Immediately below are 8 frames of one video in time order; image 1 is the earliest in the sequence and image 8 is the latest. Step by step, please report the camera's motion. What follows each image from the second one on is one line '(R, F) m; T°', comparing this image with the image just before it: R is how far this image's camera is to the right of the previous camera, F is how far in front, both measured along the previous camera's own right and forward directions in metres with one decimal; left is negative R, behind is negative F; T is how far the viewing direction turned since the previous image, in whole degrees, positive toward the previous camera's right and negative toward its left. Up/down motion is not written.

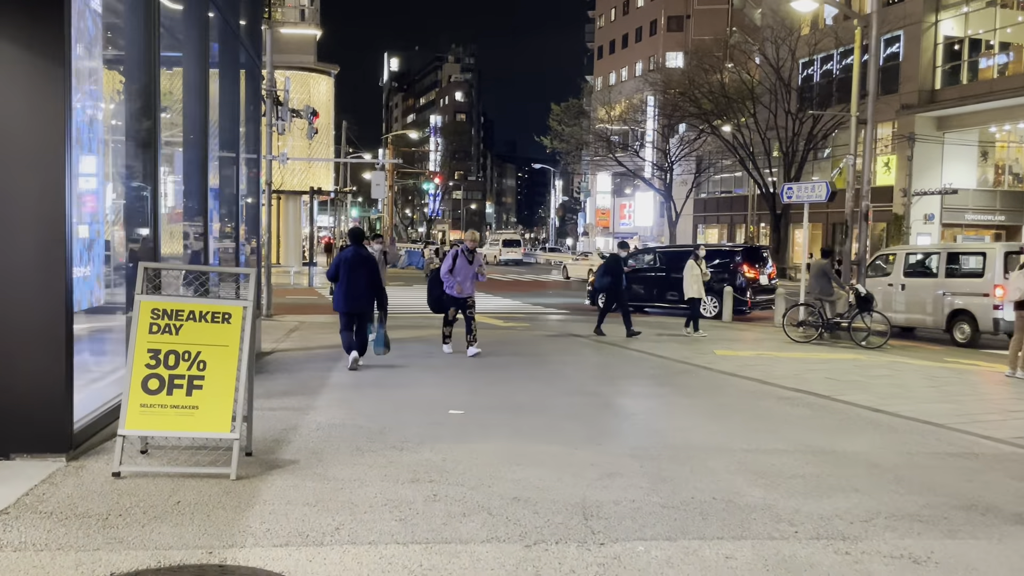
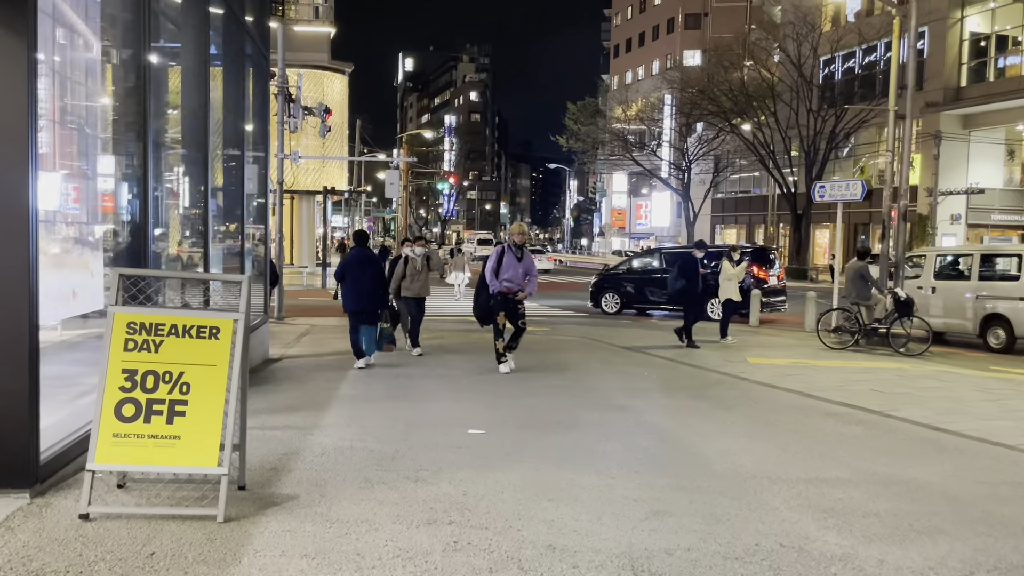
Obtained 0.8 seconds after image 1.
(-0.1, +0.6) m; -1°
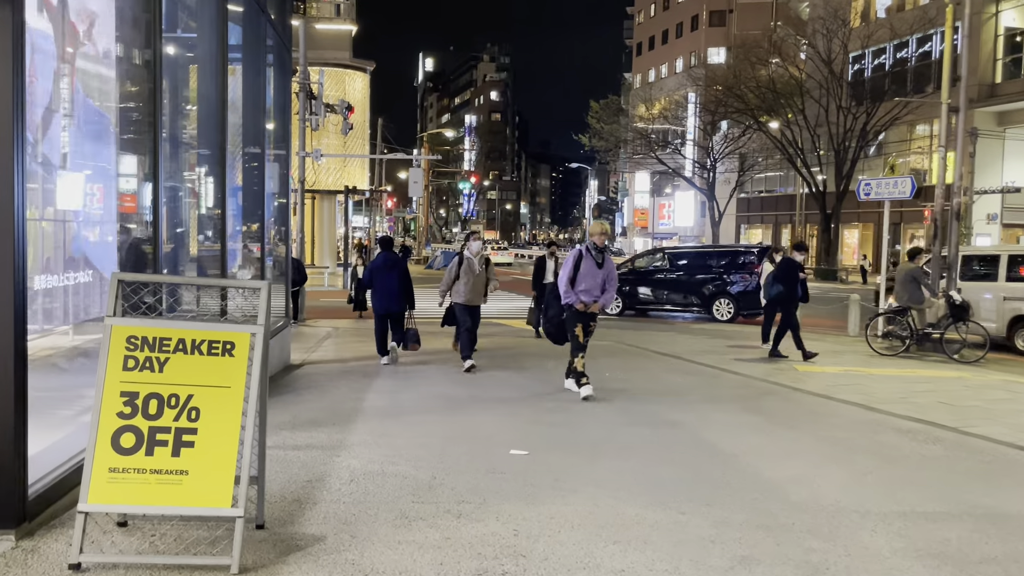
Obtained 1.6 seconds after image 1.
(-0.2, +0.6) m; -1°
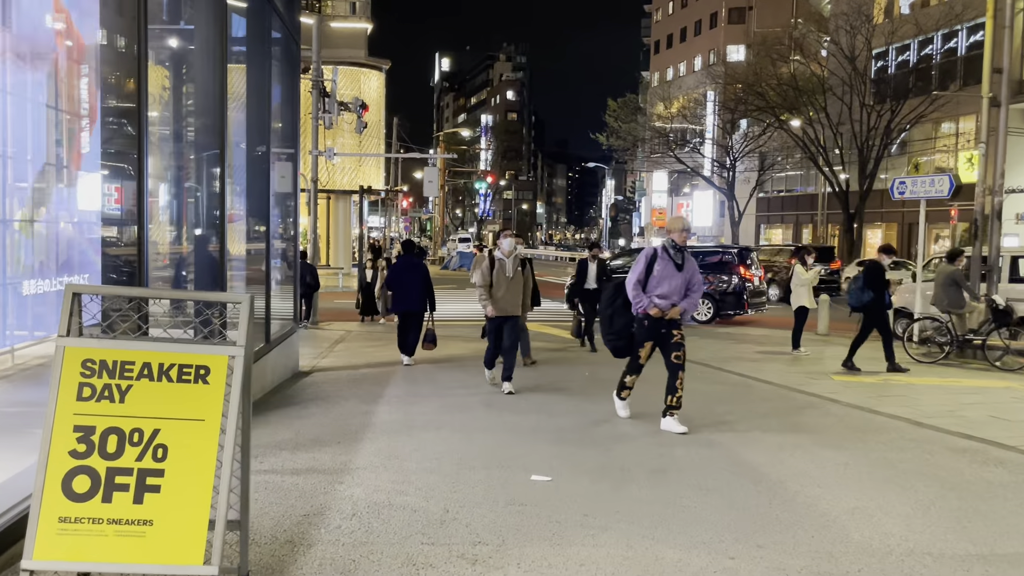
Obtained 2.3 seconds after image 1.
(0.0, +0.5) m; -1°
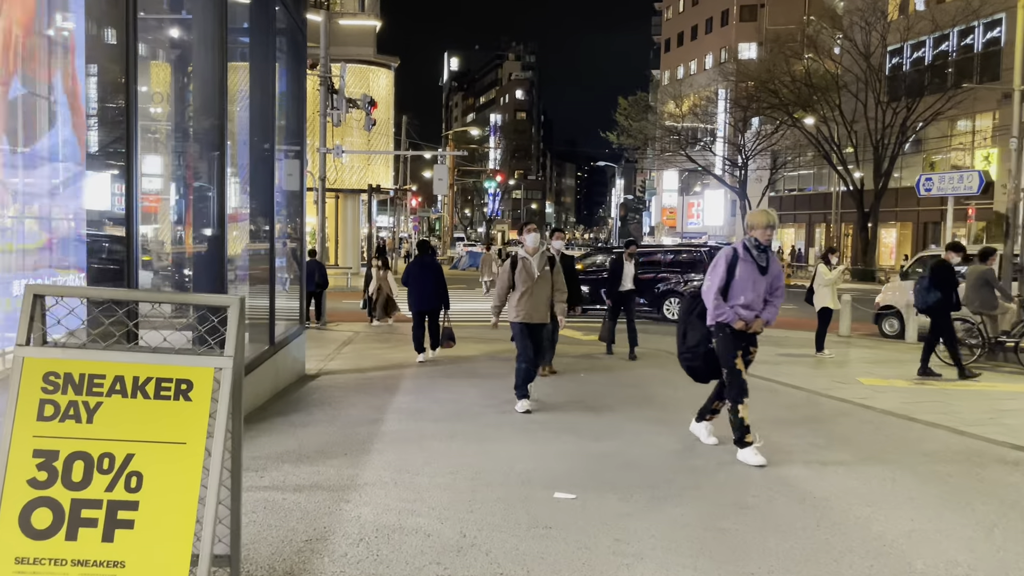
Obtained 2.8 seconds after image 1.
(-0.1, +0.4) m; -1°
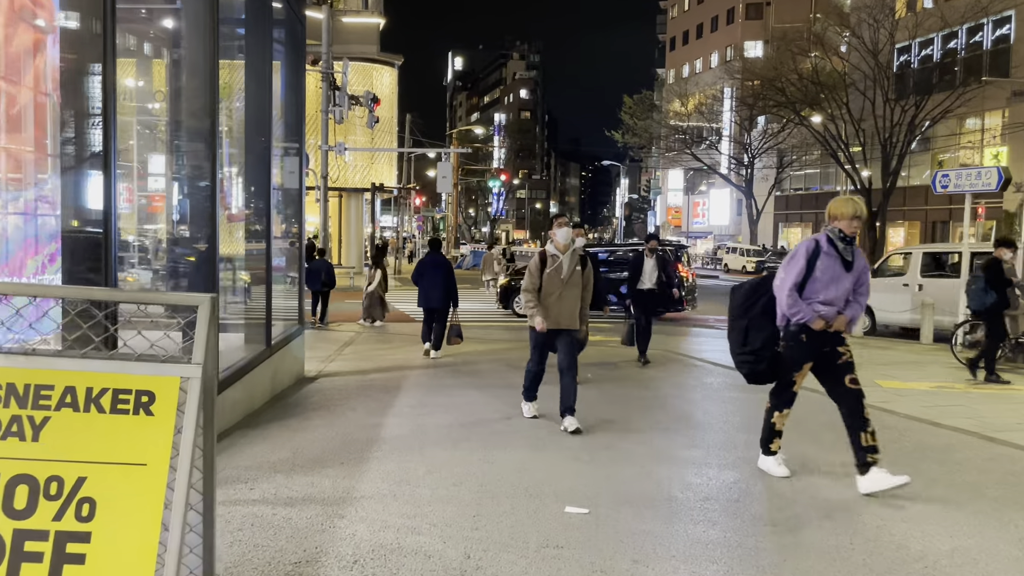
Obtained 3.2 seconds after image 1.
(0.0, +0.3) m; 0°
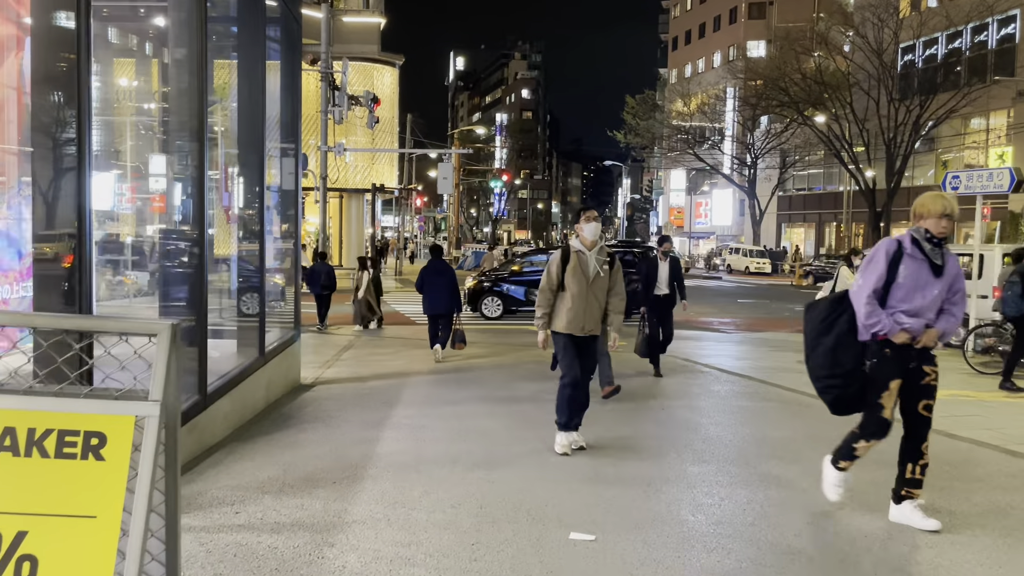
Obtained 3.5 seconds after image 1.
(0.0, +0.3) m; 0°
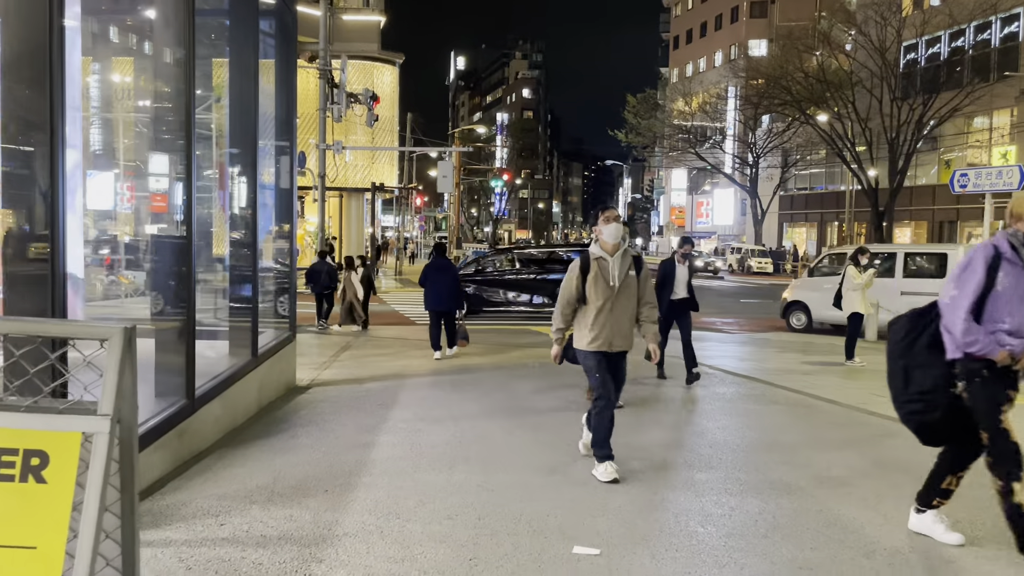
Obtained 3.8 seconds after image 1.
(0.0, +0.2) m; 0°
